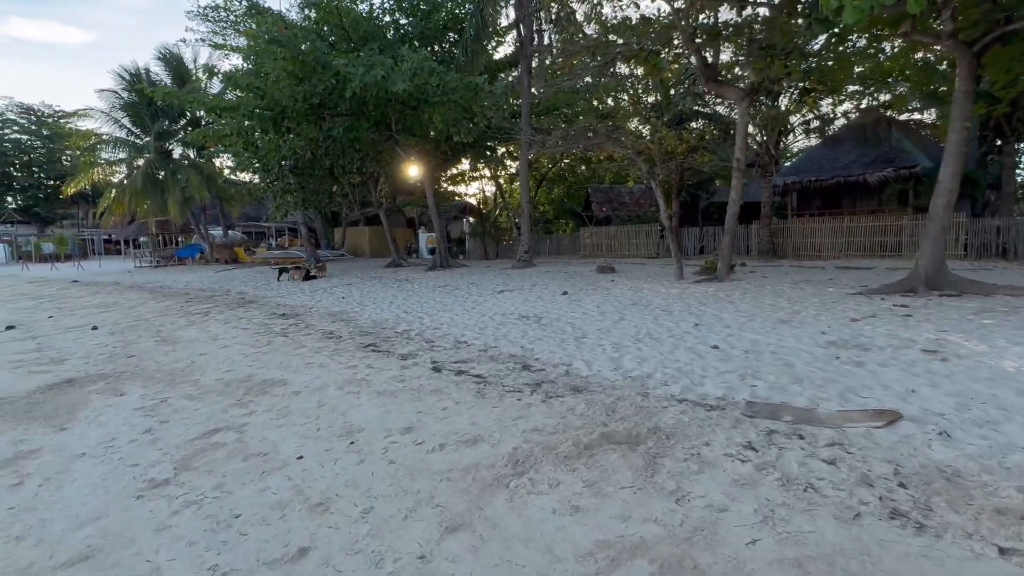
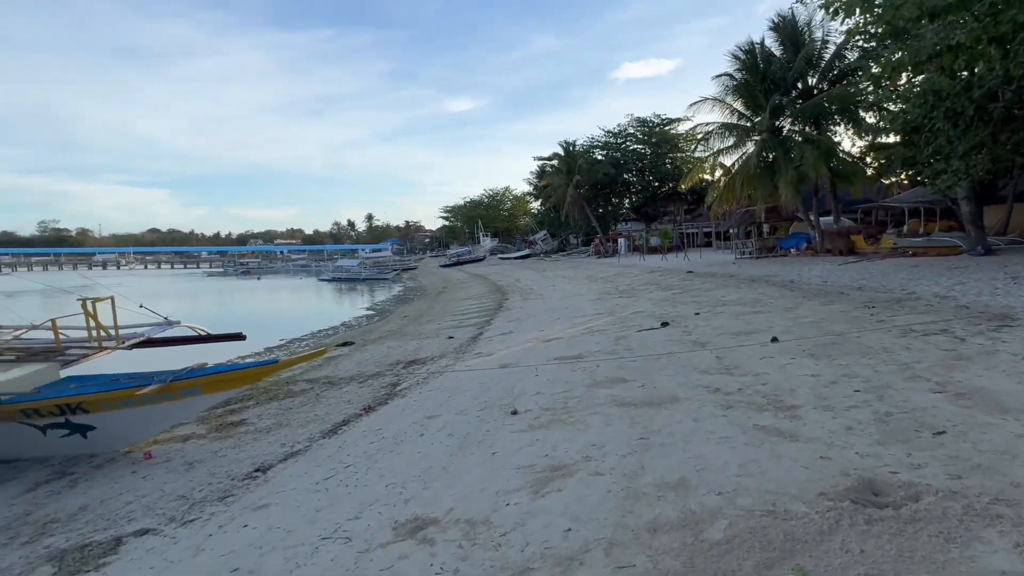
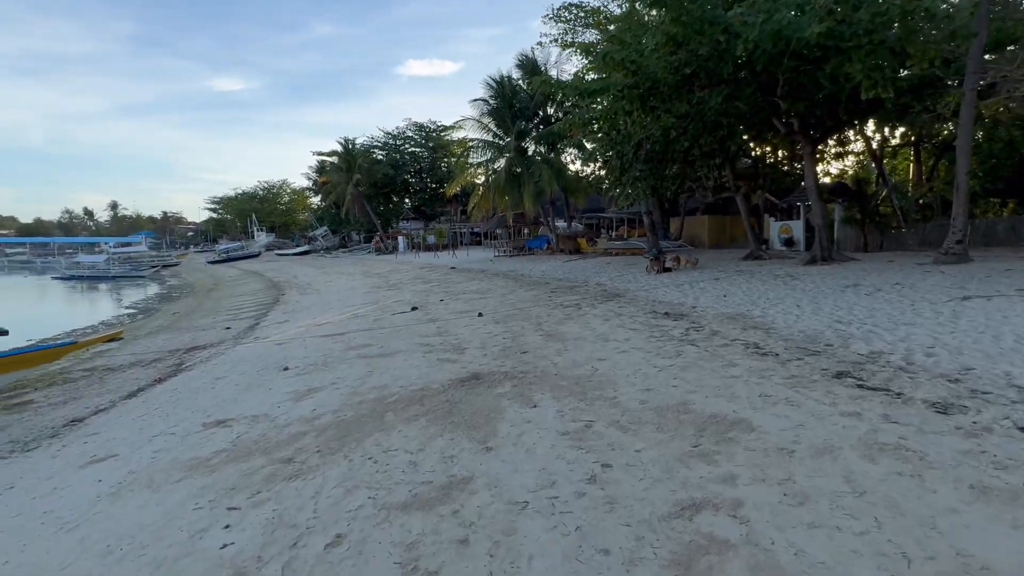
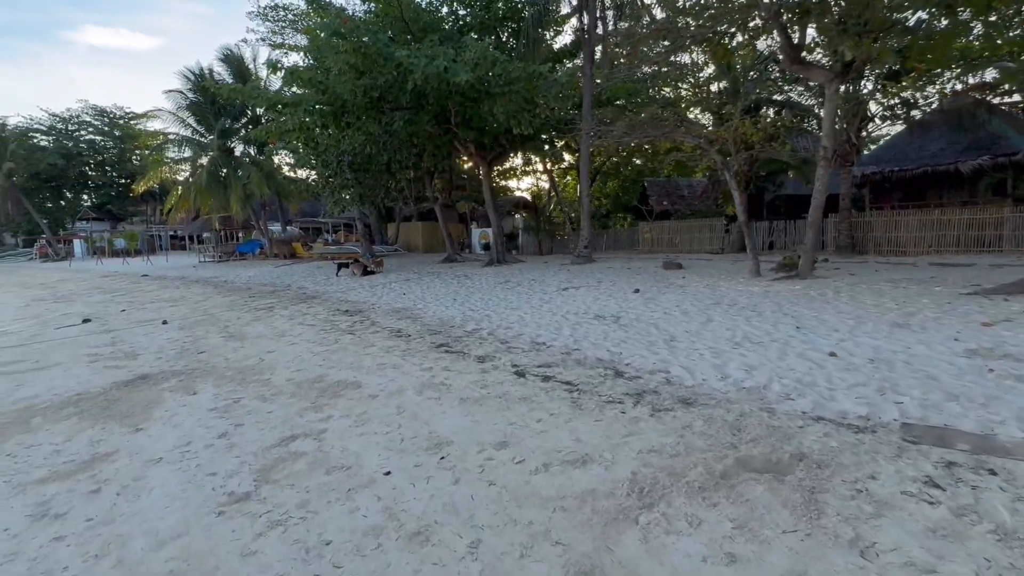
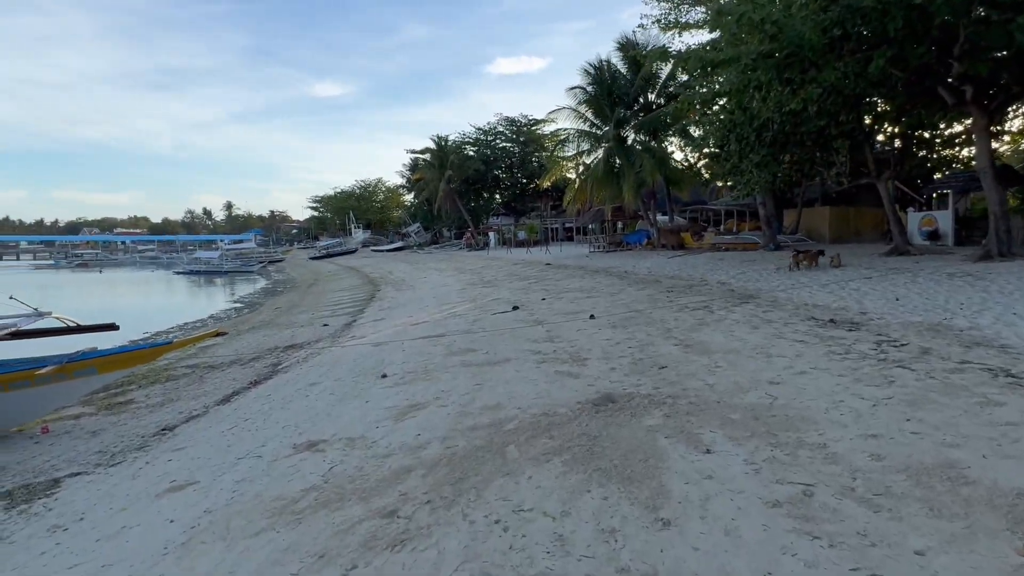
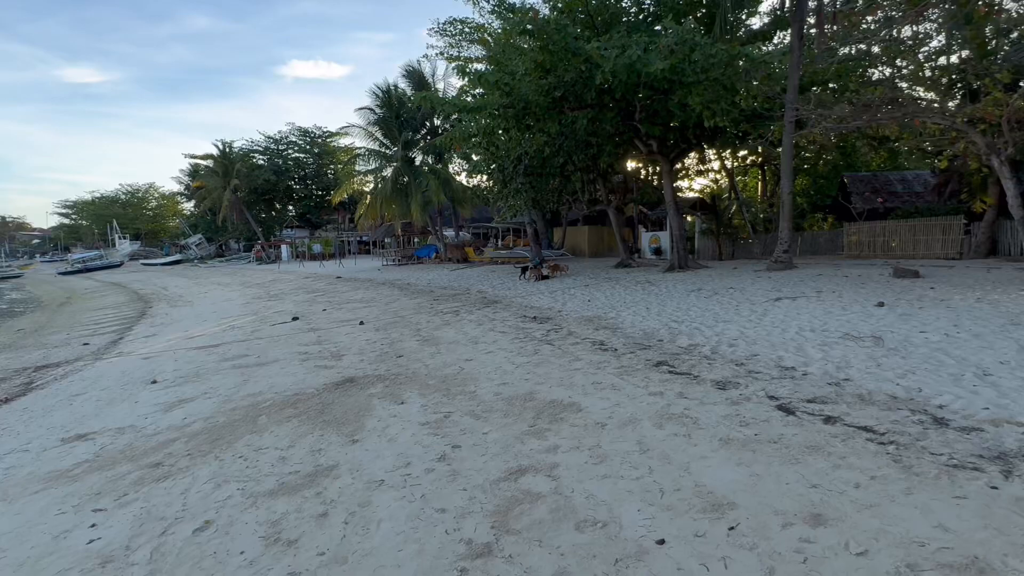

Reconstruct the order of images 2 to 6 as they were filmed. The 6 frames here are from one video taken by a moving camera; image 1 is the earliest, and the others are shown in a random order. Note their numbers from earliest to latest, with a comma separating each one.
4, 6, 3, 5, 2
